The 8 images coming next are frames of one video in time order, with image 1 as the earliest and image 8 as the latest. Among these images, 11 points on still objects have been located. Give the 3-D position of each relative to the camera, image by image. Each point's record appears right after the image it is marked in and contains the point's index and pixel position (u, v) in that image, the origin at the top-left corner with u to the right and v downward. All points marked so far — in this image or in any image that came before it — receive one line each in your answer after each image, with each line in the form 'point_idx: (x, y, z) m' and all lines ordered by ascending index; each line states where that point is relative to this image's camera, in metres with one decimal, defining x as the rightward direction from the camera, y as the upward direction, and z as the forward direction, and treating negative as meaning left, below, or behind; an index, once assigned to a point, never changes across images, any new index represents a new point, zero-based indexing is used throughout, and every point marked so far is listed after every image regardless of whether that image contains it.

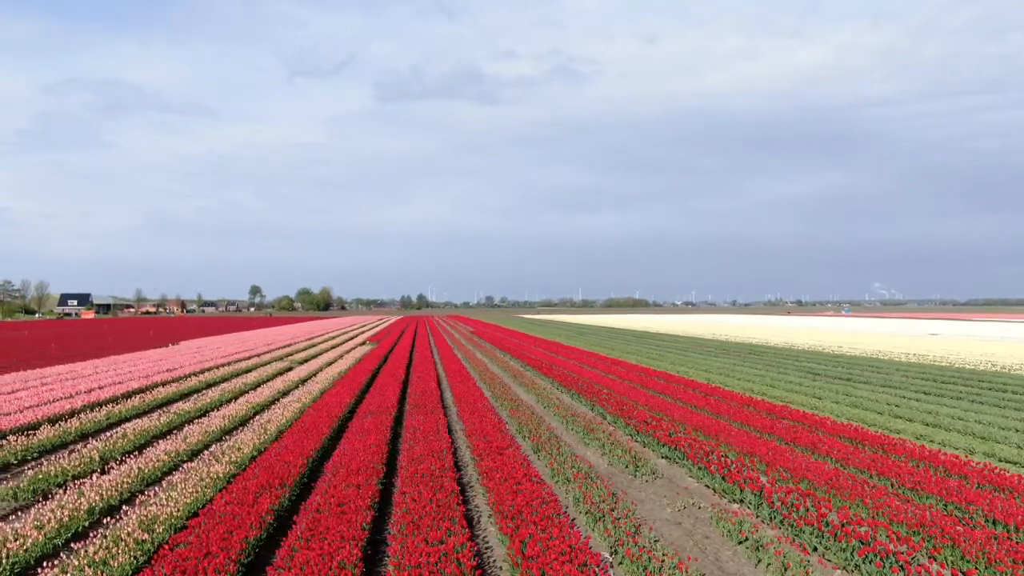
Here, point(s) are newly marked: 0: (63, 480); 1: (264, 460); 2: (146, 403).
0: (-7.6, -3.4, +9.1) m
1: (-4.4, -3.1, +9.7) m
2: (-10.6, -3.3, +15.2) m
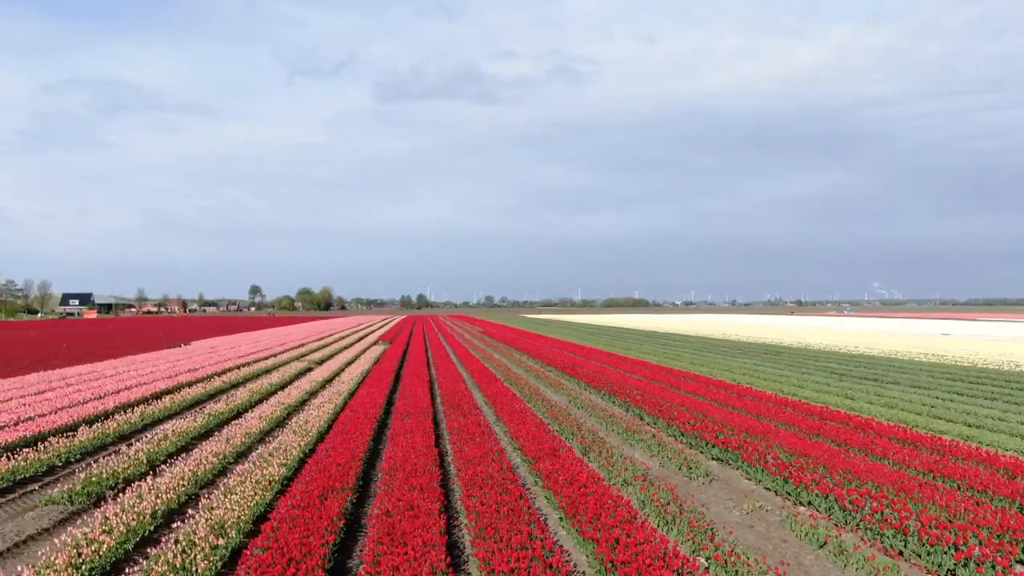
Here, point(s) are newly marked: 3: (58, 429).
0: (-6.7, -3.4, +9.0) m
1: (-3.4, -3.1, +9.6) m
2: (-9.6, -3.3, +15.1) m
3: (-10.3, -3.2, +12.0) m
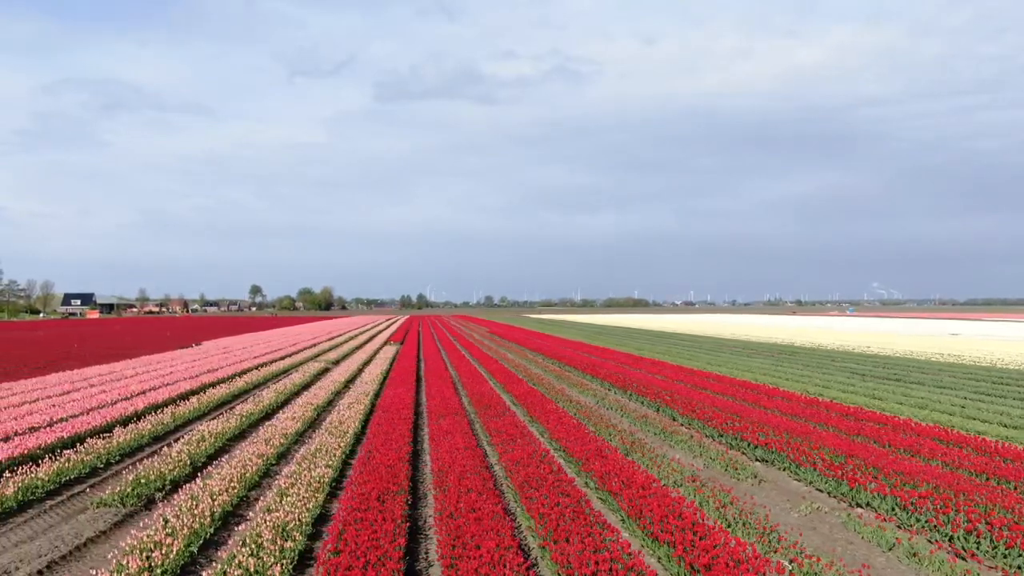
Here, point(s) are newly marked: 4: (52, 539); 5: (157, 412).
0: (-5.8, -3.4, +8.9) m
1: (-2.6, -3.1, +9.5) m
2: (-8.7, -3.3, +15.1) m
3: (-9.4, -3.2, +12.0) m
4: (-6.1, -3.4, +7.2) m
5: (-9.4, -3.3, +14.0) m
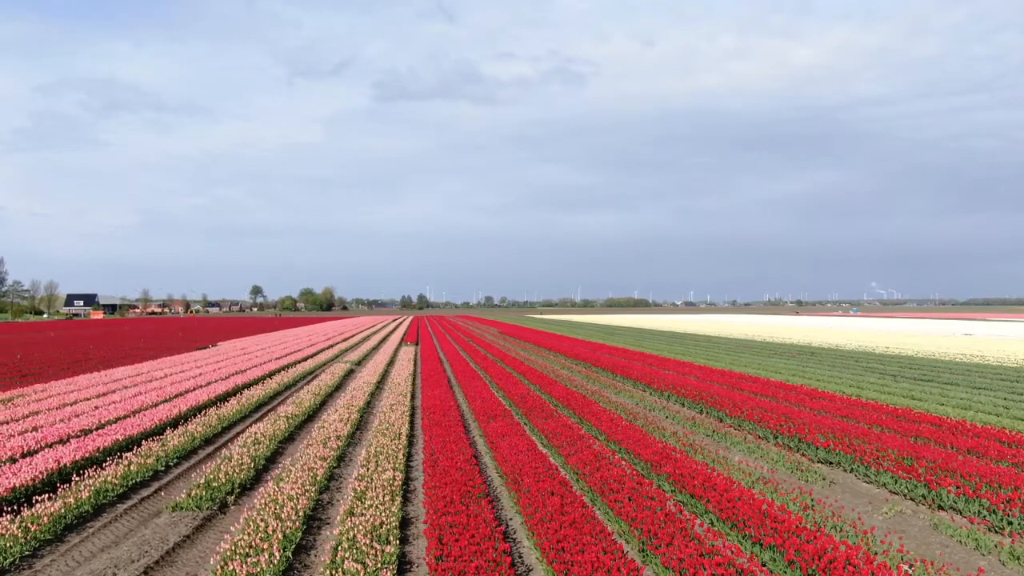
0: (-4.6, -3.4, +8.8) m
1: (-1.4, -3.2, +9.4) m
2: (-7.5, -3.3, +15.0) m
3: (-8.2, -3.2, +11.9) m
4: (-4.9, -3.4, +7.1) m
5: (-8.2, -3.3, +14.0) m
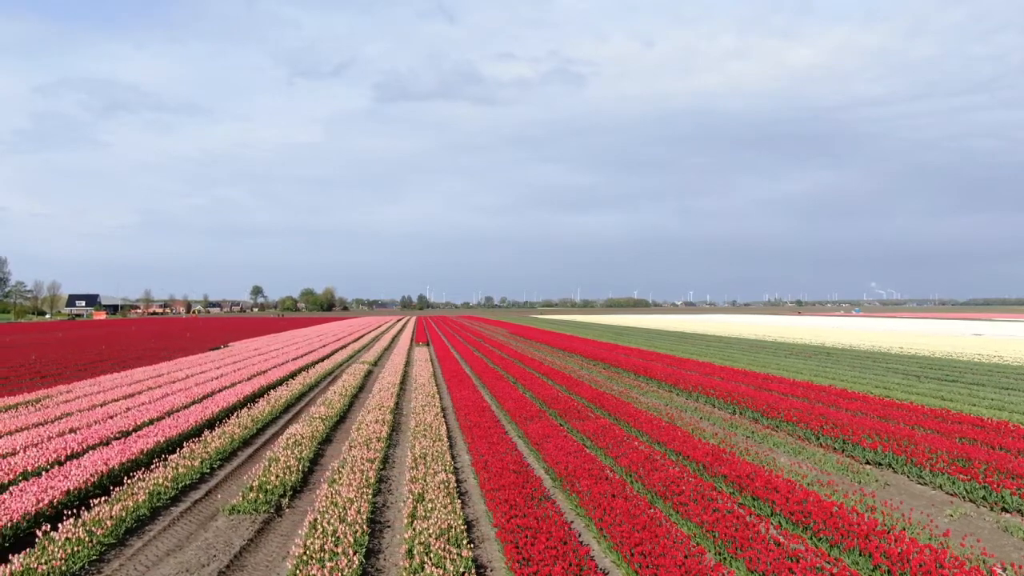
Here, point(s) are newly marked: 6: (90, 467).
0: (-3.7, -3.4, +8.8) m
1: (-0.5, -3.2, +9.4) m
2: (-6.6, -3.4, +14.9) m
3: (-7.3, -3.2, +11.8) m
4: (-4.0, -3.4, +7.0) m
5: (-7.3, -3.3, +13.9) m
6: (-7.1, -3.0, +9.0) m
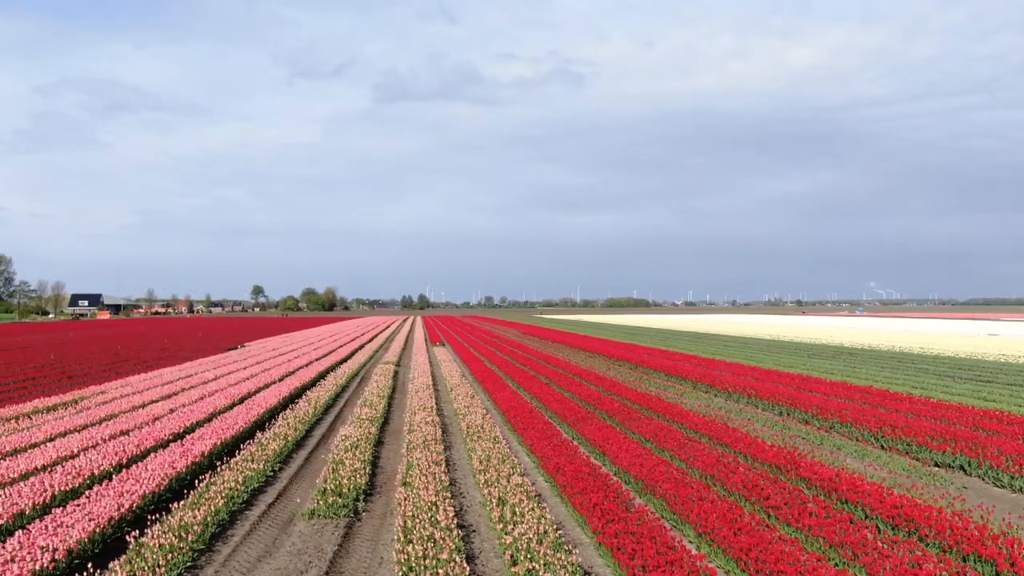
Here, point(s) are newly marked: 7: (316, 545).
0: (-2.5, -3.4, +8.6) m
1: (+0.8, -3.2, +9.2) m
2: (-5.4, -3.4, +14.8) m
3: (-6.1, -3.2, +11.7) m
4: (-2.8, -3.4, +6.9) m
5: (-6.0, -3.3, +13.7) m
6: (-5.9, -3.0, +8.9) m
7: (-2.6, -3.4, +7.1) m
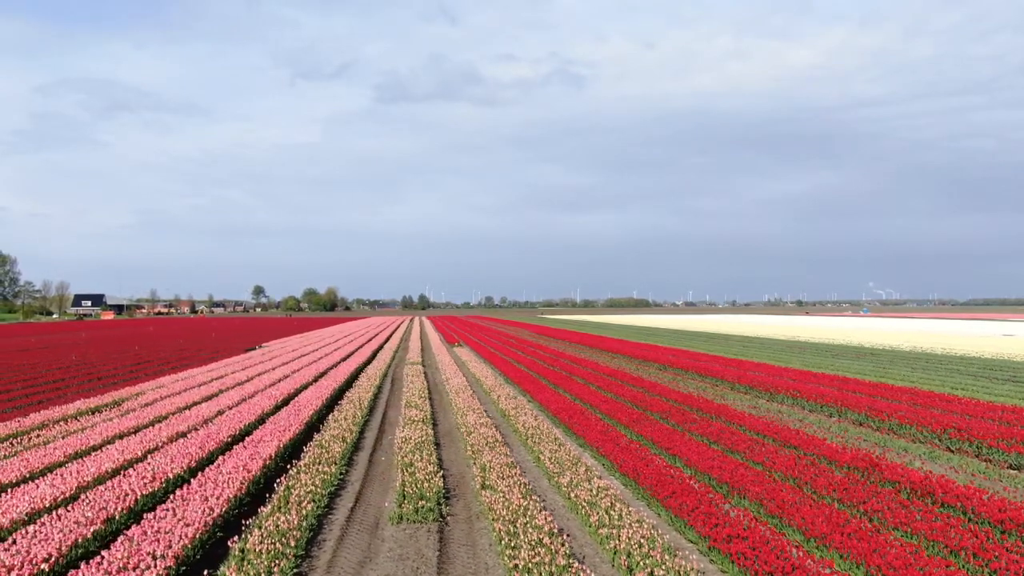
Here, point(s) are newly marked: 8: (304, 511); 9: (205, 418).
0: (-1.1, -3.4, +8.5) m
1: (+2.1, -3.2, +9.1) m
2: (-4.0, -3.4, +14.6) m
3: (-4.7, -3.2, +11.5) m
4: (-1.5, -3.4, +6.7) m
5: (-4.7, -3.3, +13.6) m
6: (-4.6, -3.0, +8.7) m
7: (-1.3, -3.4, +6.9) m
8: (-3.0, -3.2, +7.7) m
9: (-7.5, -3.2, +13.0) m
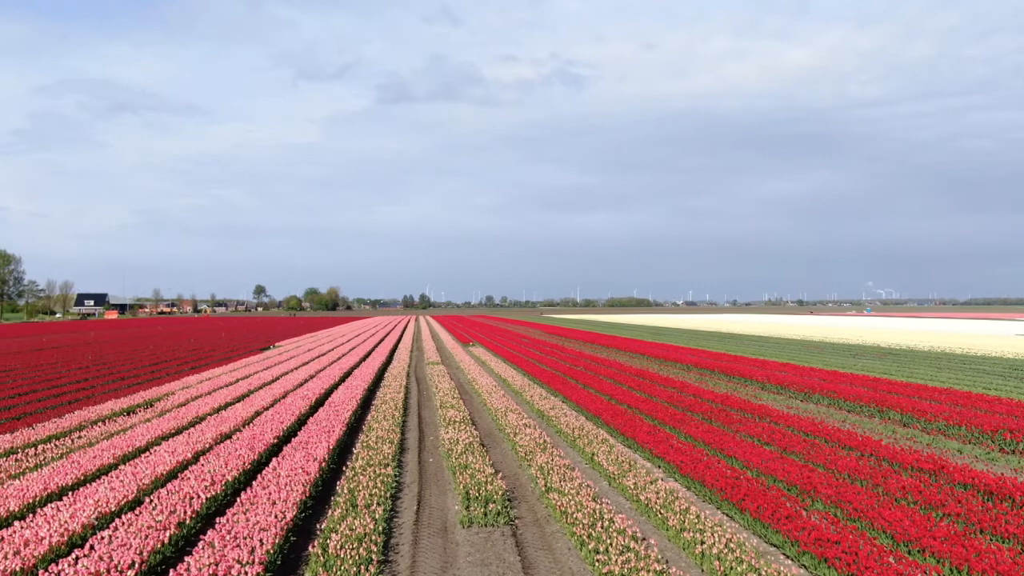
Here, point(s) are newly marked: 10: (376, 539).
0: (-0.1, -3.4, +8.3) m
1: (+3.1, -3.1, +8.9) m
2: (-3.0, -3.3, +14.5) m
3: (-3.7, -3.2, +11.4) m
4: (-0.4, -3.4, +6.6) m
5: (-3.7, -3.3, +13.4) m
6: (-3.5, -3.0, +8.6) m
7: (-0.3, -3.4, +6.8) m
8: (-2.0, -3.2, +7.5) m
9: (-6.5, -3.2, +12.9) m
10: (-1.8, -3.2, +6.8) m
